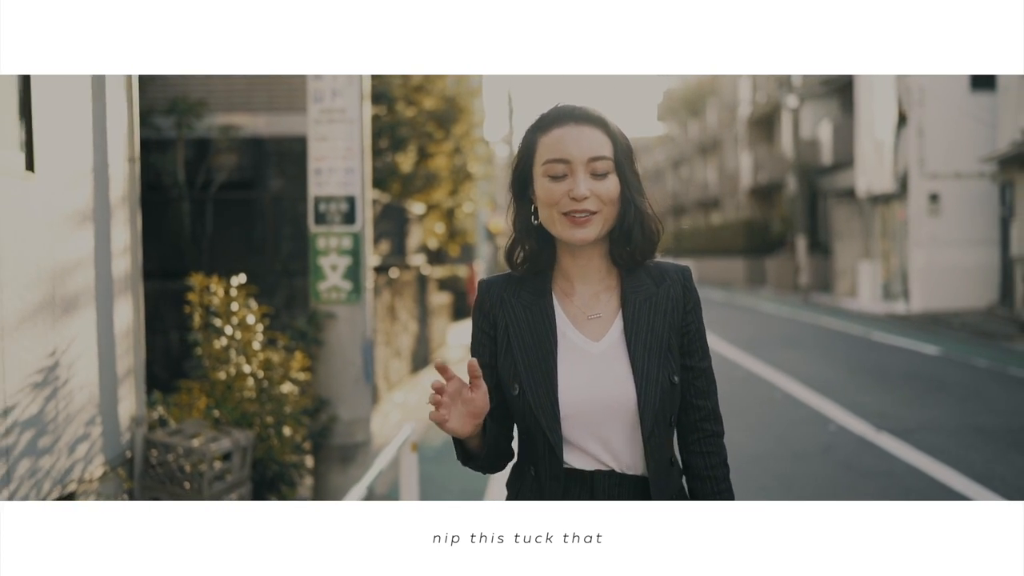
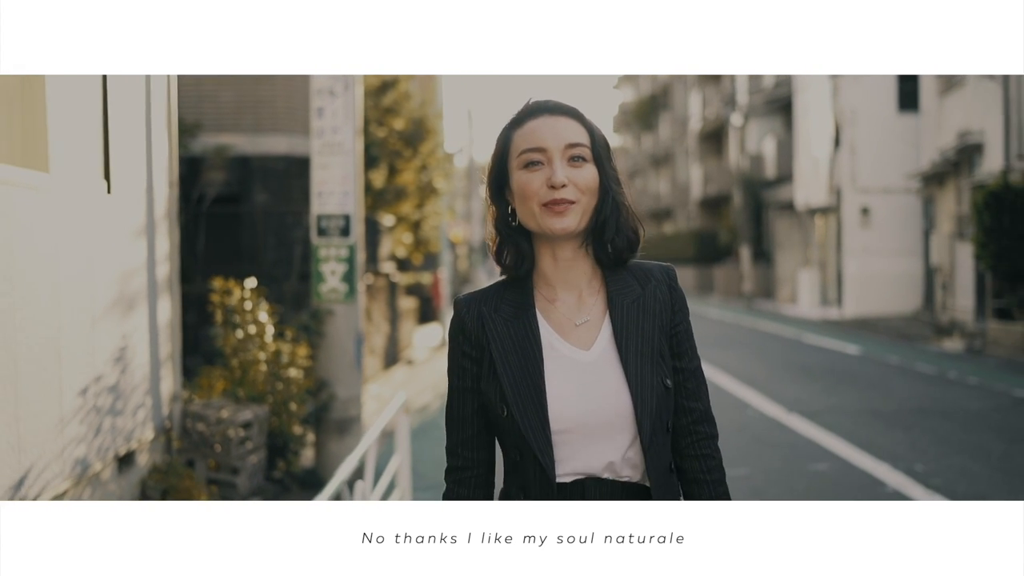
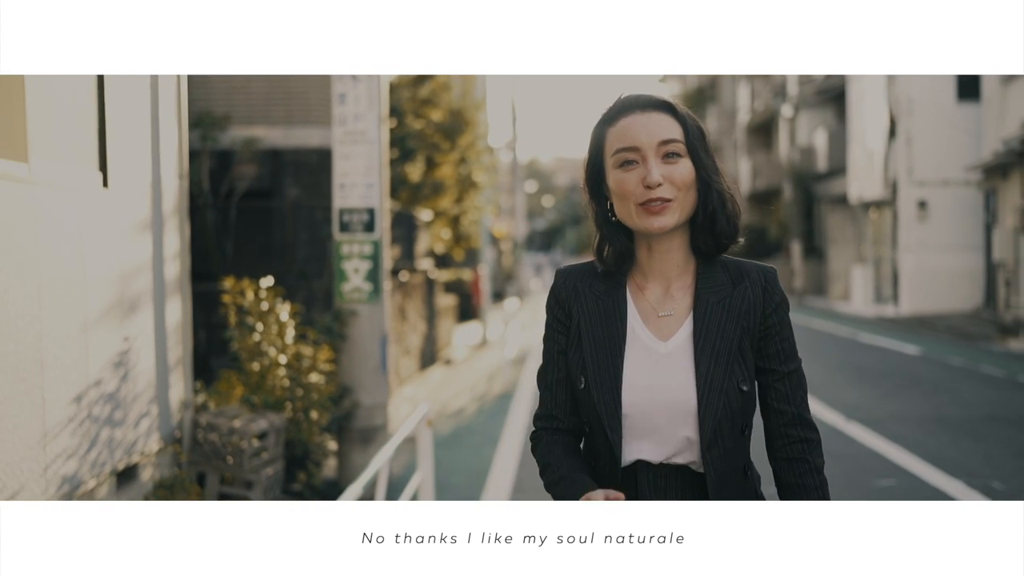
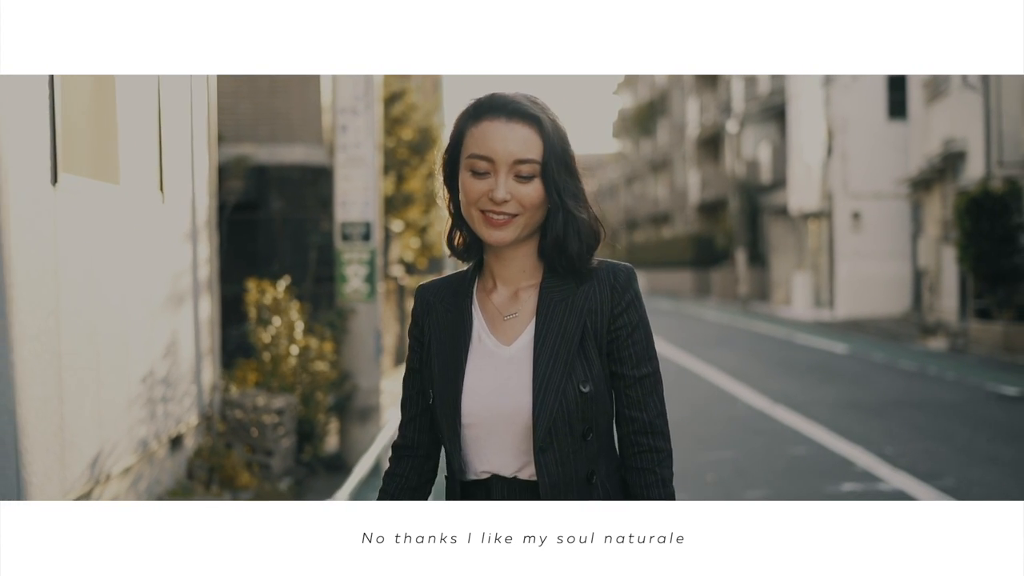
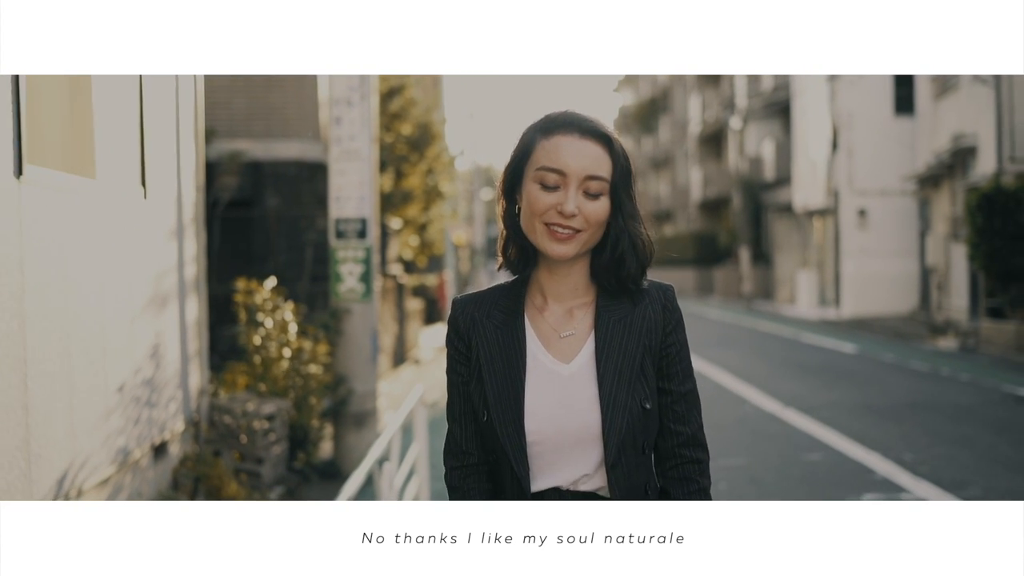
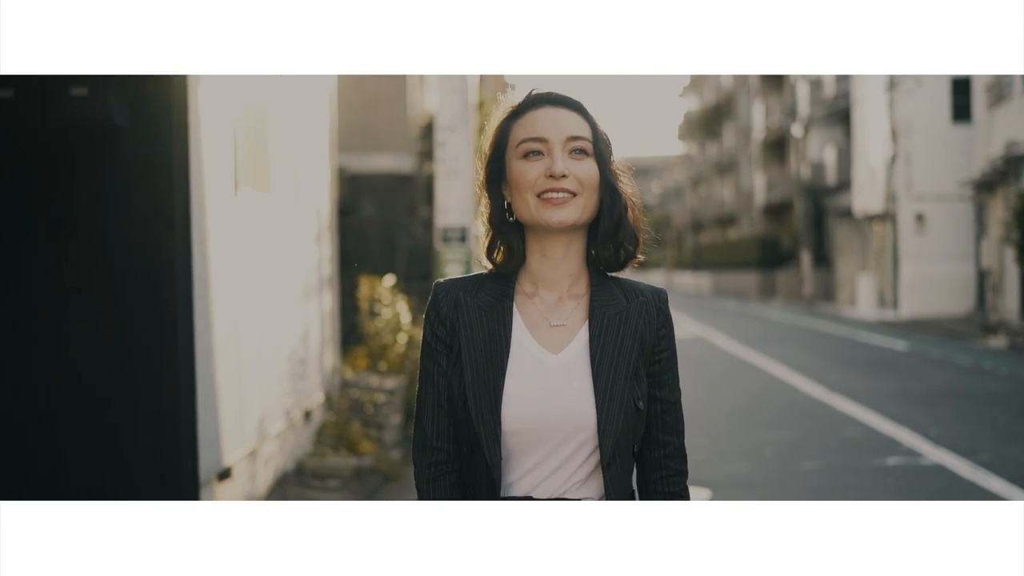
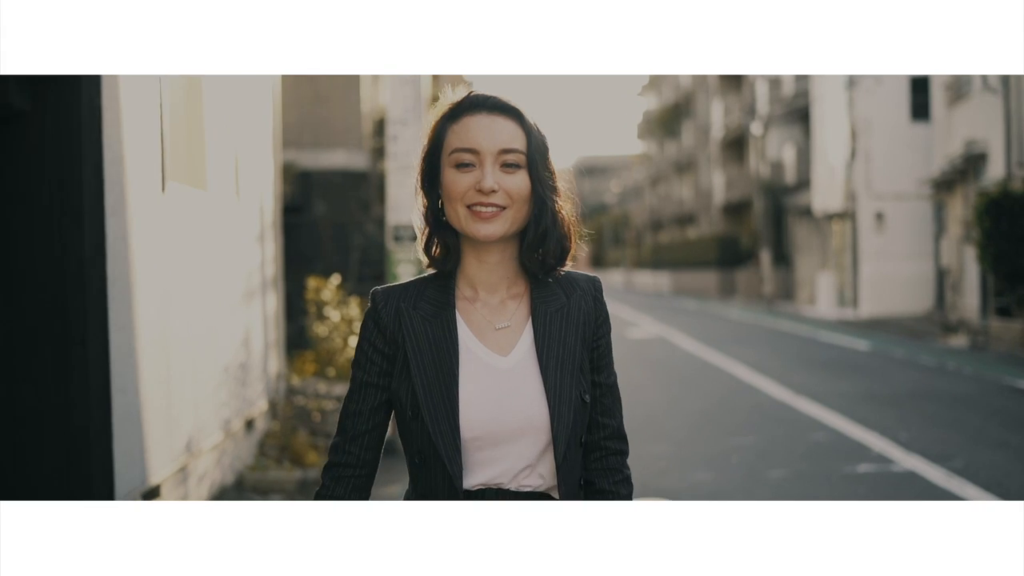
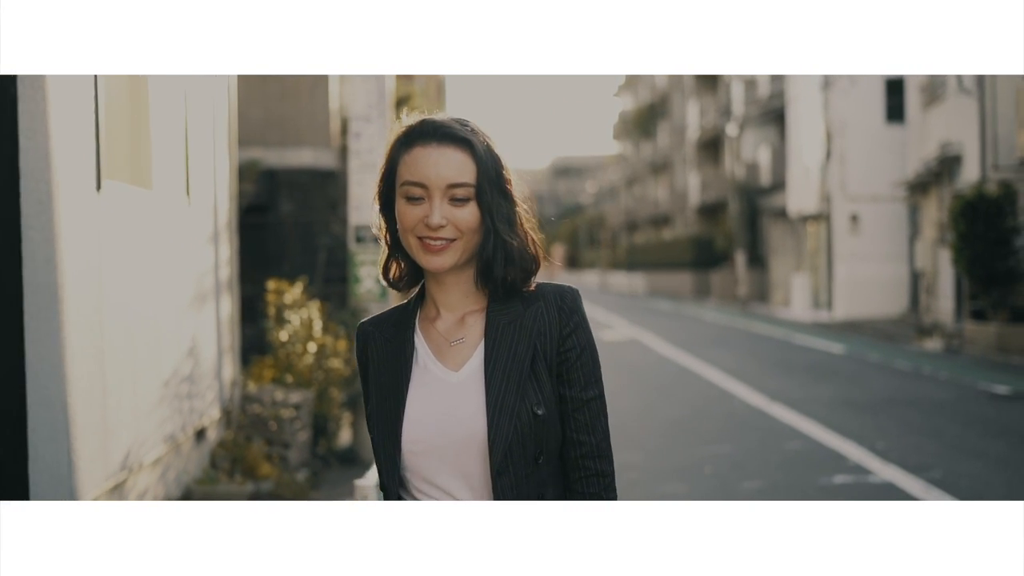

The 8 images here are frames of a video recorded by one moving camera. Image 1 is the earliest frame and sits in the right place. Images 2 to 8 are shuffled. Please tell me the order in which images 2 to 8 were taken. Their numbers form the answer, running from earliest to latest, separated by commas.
3, 2, 5, 4, 8, 7, 6
